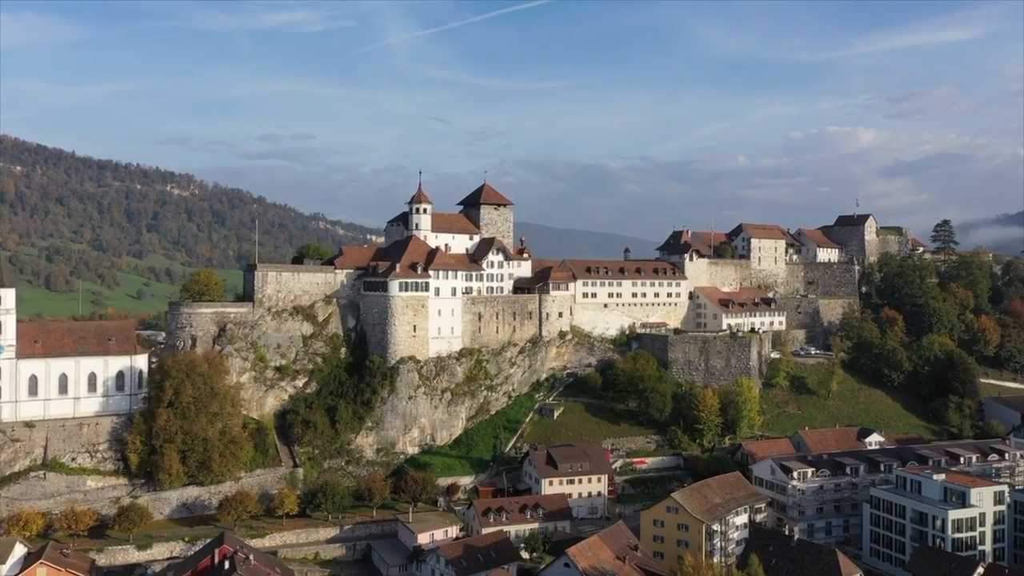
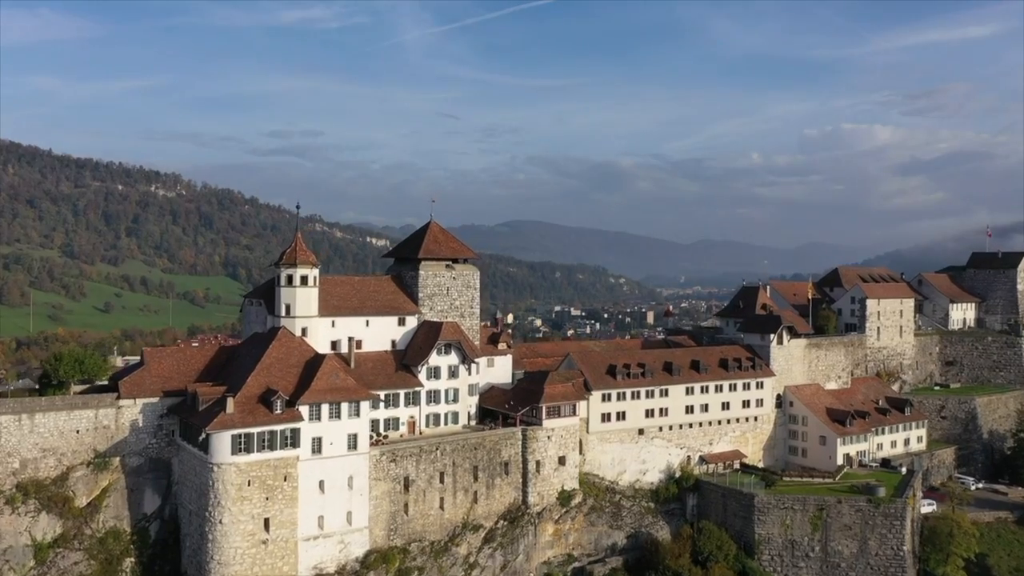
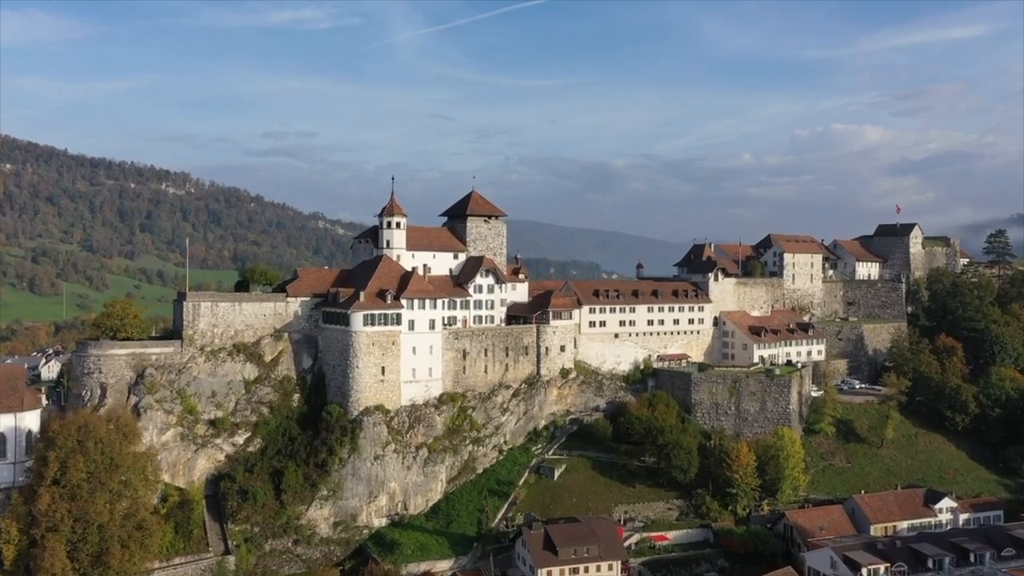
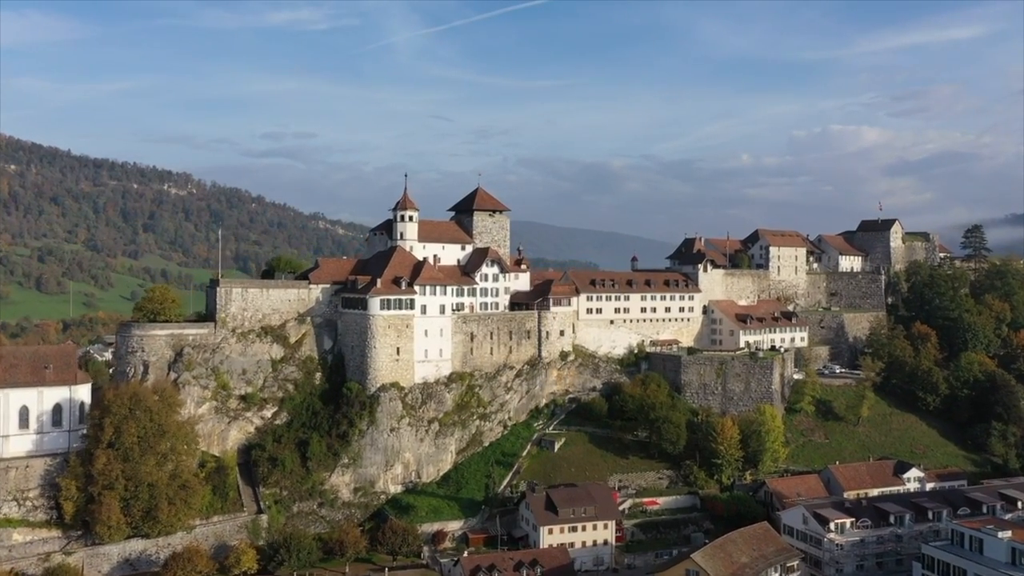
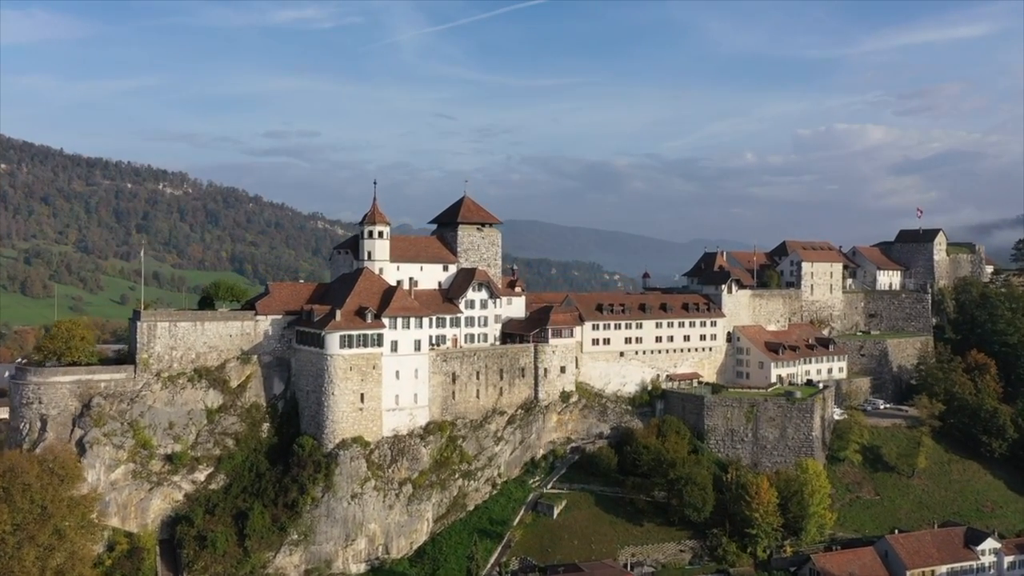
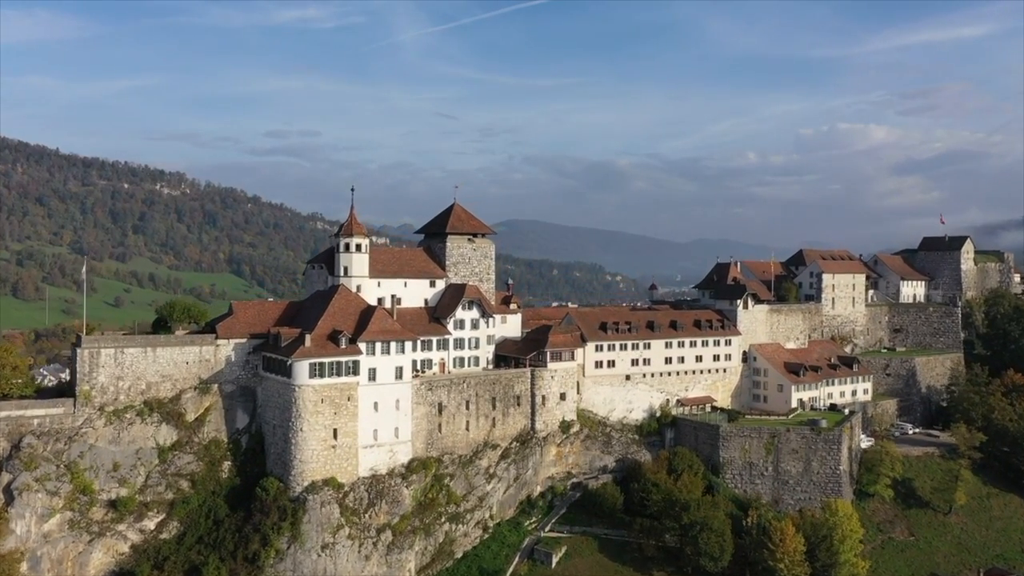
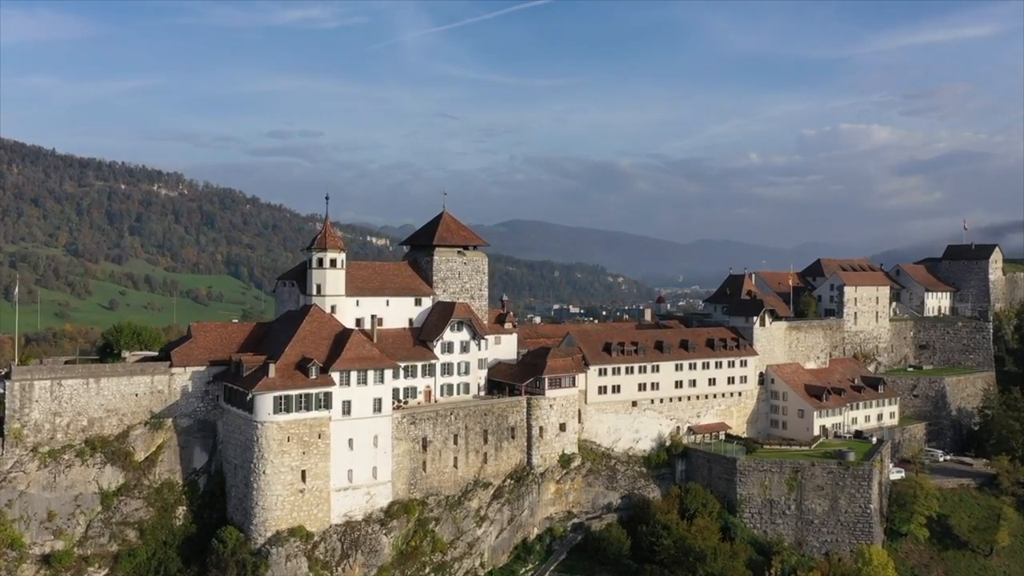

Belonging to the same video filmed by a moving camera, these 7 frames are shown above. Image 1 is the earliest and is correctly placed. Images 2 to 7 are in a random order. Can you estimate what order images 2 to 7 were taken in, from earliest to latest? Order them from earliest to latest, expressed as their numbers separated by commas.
4, 3, 5, 6, 7, 2
